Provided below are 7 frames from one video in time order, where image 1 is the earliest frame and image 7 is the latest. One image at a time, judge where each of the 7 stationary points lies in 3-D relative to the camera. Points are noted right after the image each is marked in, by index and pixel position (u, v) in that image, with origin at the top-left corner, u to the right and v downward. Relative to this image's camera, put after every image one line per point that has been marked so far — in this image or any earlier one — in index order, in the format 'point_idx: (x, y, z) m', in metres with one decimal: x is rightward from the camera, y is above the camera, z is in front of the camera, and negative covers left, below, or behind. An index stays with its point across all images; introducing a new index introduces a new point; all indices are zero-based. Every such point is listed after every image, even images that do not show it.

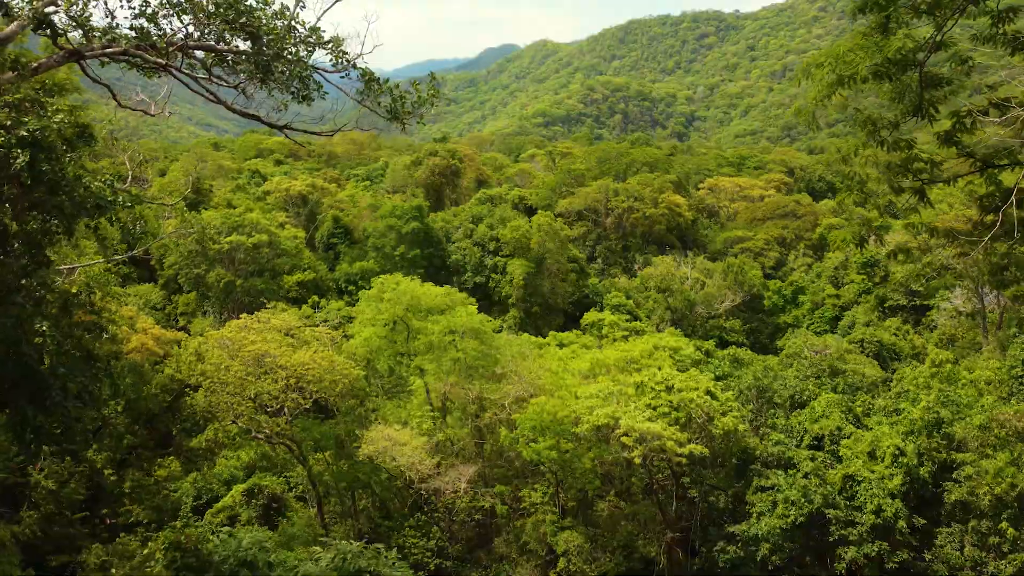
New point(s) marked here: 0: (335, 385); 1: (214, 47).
0: (-3.3, -1.8, +15.2) m
1: (-2.3, +1.9, +6.4) m
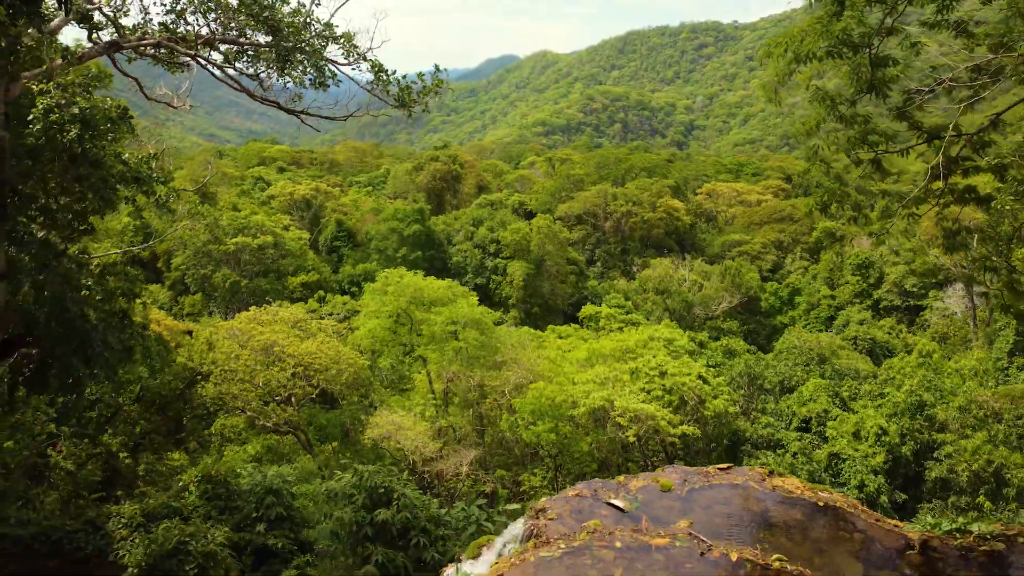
0: (-3.3, -1.7, +15.7) m
1: (-2.3, +2.1, +7.0) m
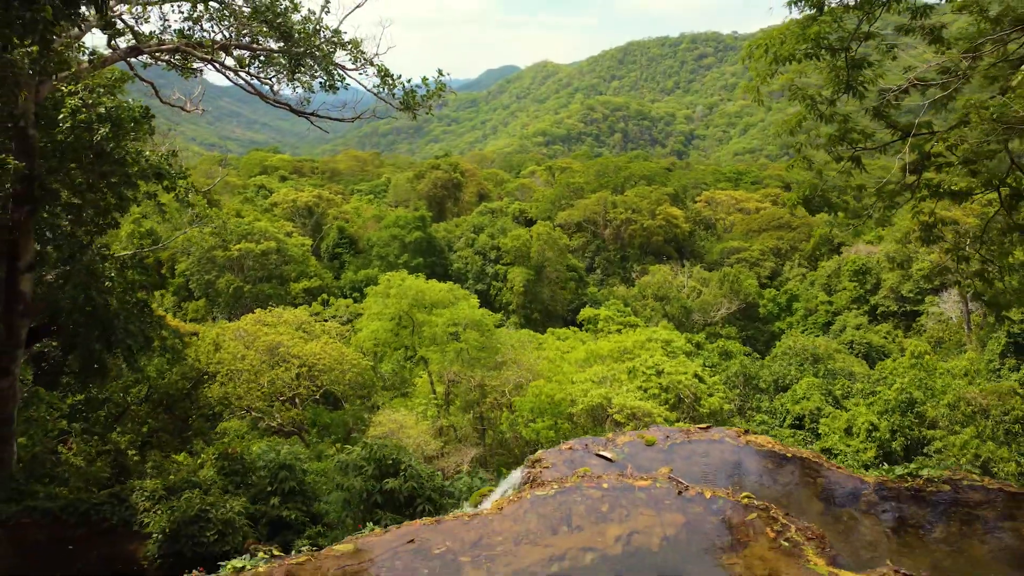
0: (-3.3, -1.7, +16.0) m
1: (-2.3, +2.2, +7.4) m
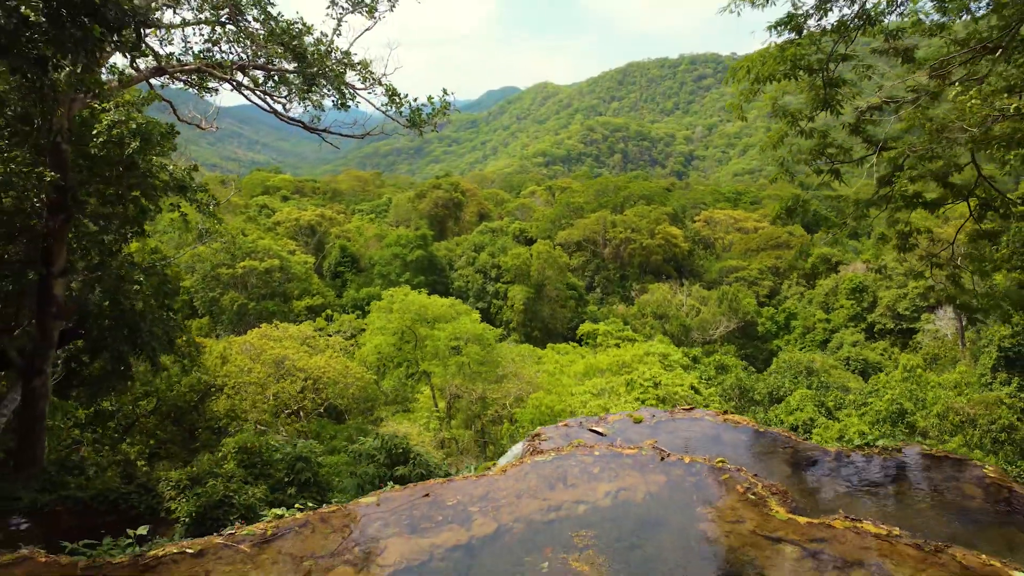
0: (-3.3, -2.0, +16.4) m
1: (-2.3, +2.1, +7.8) m
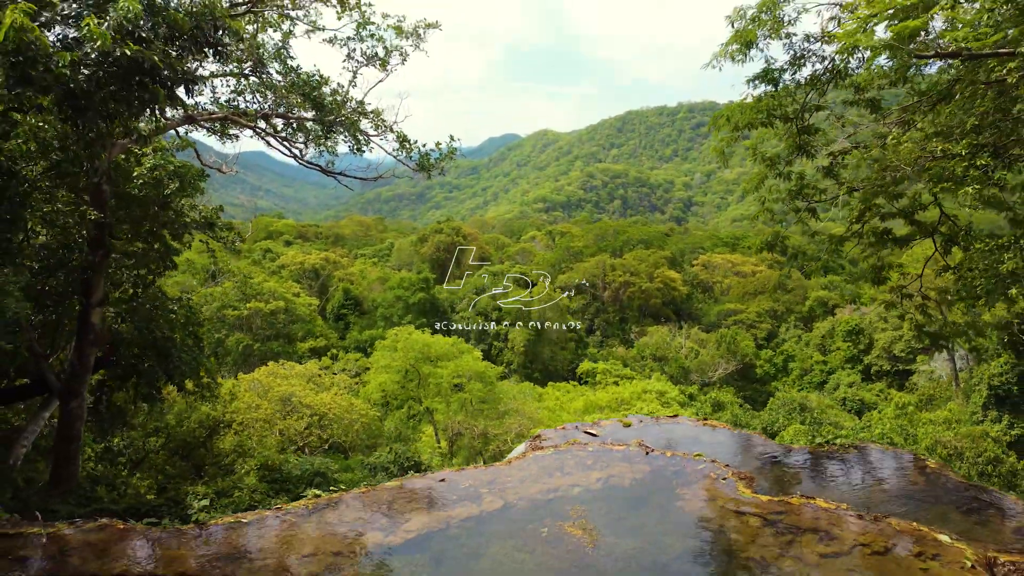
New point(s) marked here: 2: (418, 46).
0: (-3.2, -2.8, +16.8) m
1: (-2.3, +1.8, +8.4) m
2: (-1.0, +2.5, +8.5) m
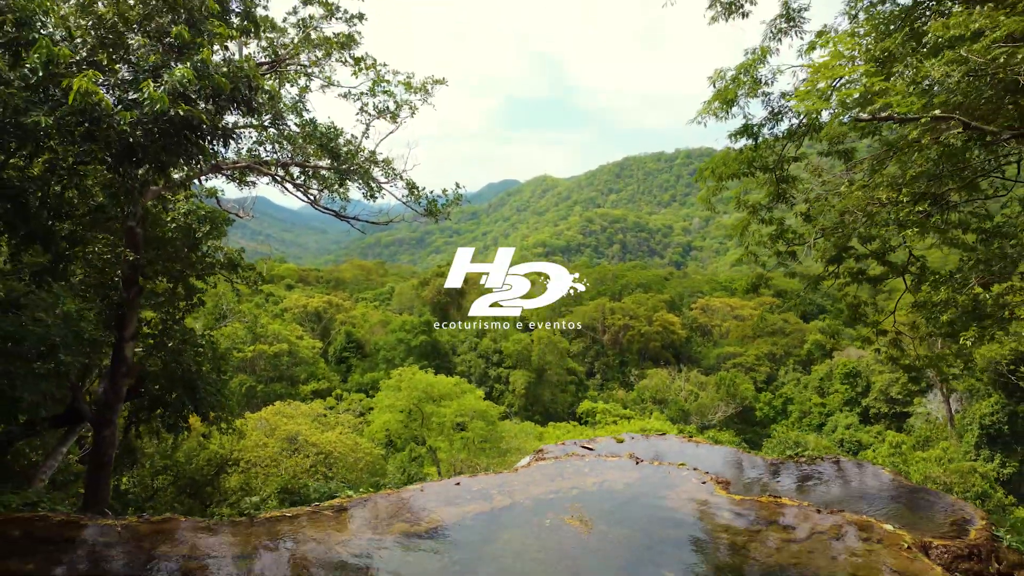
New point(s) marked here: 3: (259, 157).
0: (-3.2, -3.6, +17.1) m
1: (-2.3, +1.4, +9.0) m
2: (-0.9, +2.1, +9.1) m
3: (-2.7, +1.4, +9.1) m
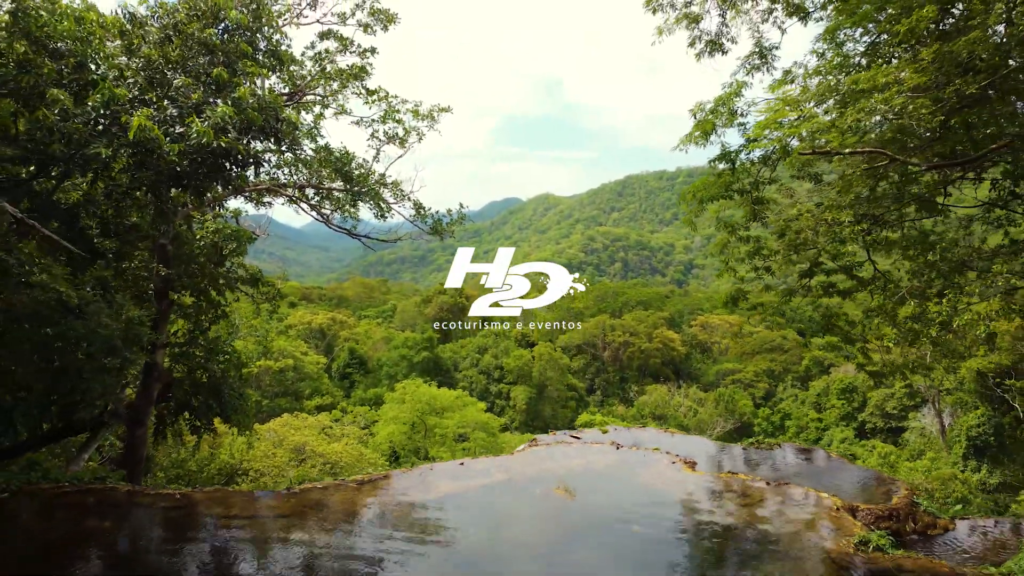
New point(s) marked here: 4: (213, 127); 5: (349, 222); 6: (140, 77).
0: (-3.2, -4.0, +17.7) m
1: (-2.3, +1.2, +9.7) m
2: (-0.9, +1.9, +9.8) m
3: (-2.7, +1.3, +9.7) m
4: (-2.0, +1.1, +5.6) m
5: (-2.0, +0.8, +10.2) m
6: (-2.7, +1.5, +5.9) m
